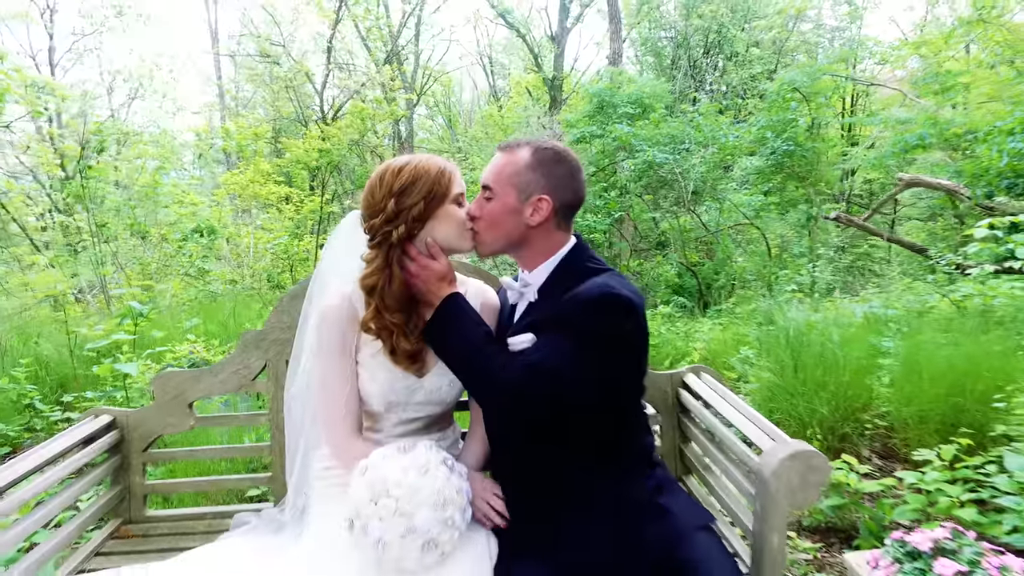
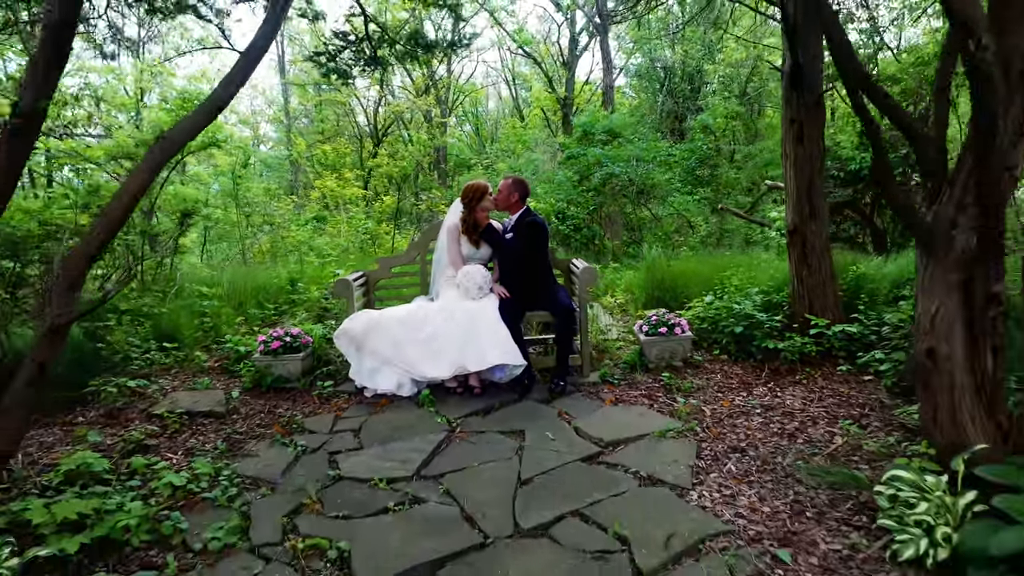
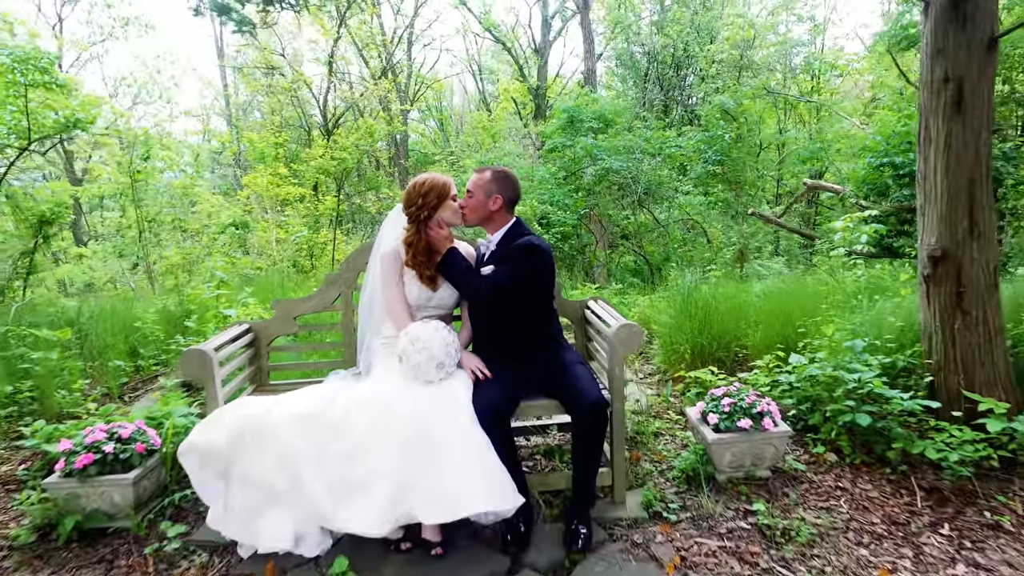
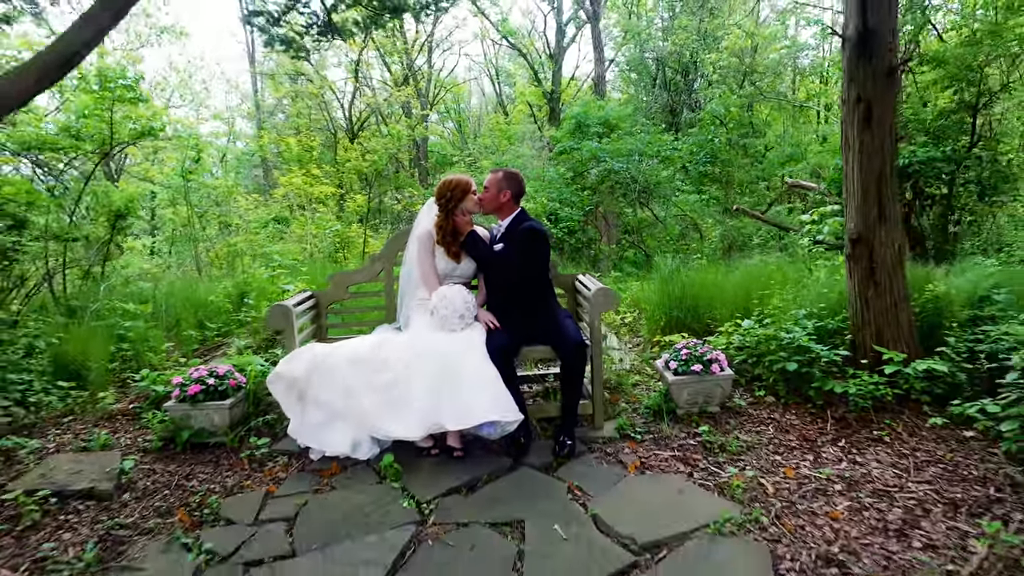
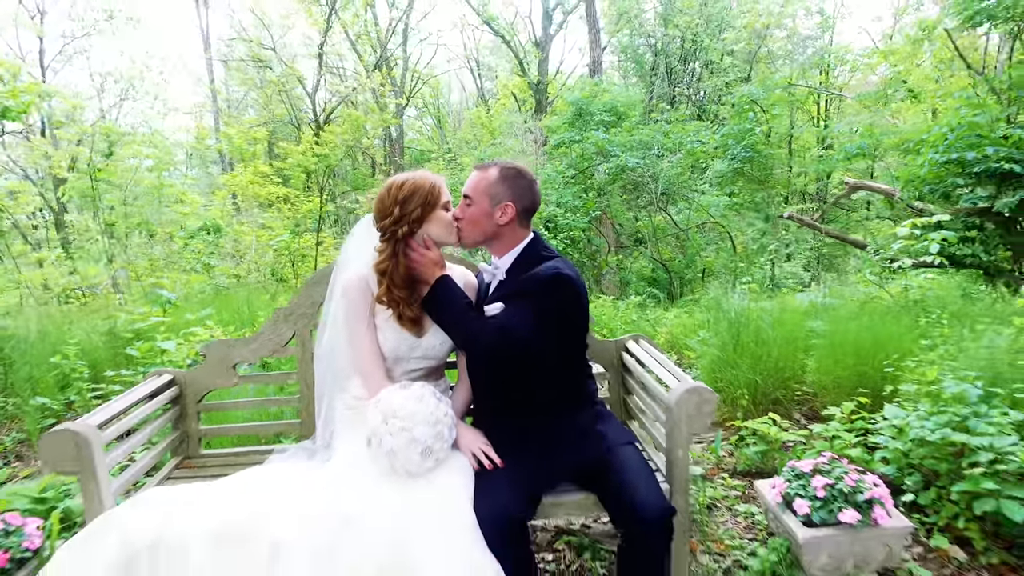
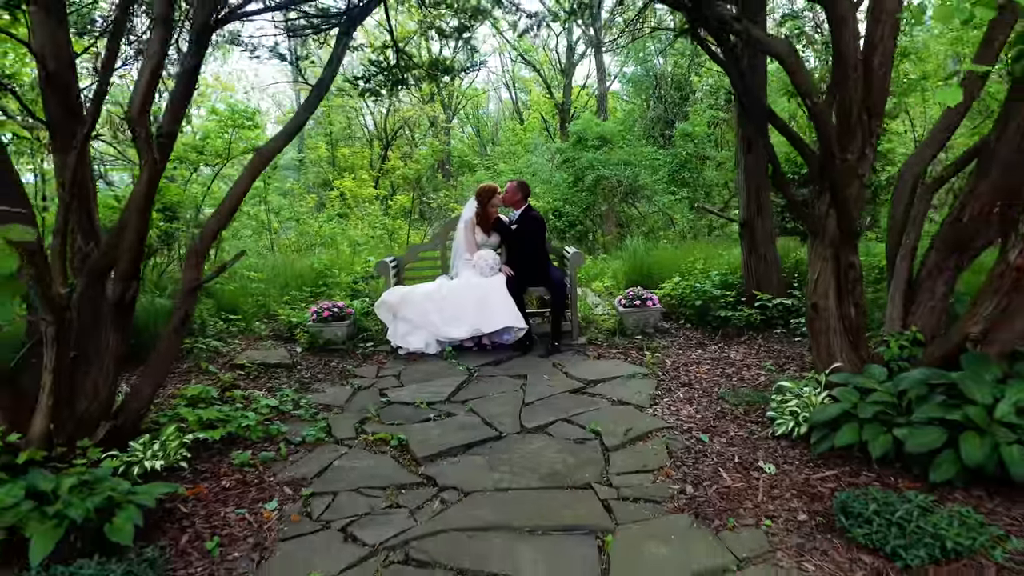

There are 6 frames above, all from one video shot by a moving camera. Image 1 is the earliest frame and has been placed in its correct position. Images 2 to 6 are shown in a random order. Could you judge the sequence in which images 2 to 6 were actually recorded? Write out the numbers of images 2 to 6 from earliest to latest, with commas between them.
5, 3, 4, 2, 6
